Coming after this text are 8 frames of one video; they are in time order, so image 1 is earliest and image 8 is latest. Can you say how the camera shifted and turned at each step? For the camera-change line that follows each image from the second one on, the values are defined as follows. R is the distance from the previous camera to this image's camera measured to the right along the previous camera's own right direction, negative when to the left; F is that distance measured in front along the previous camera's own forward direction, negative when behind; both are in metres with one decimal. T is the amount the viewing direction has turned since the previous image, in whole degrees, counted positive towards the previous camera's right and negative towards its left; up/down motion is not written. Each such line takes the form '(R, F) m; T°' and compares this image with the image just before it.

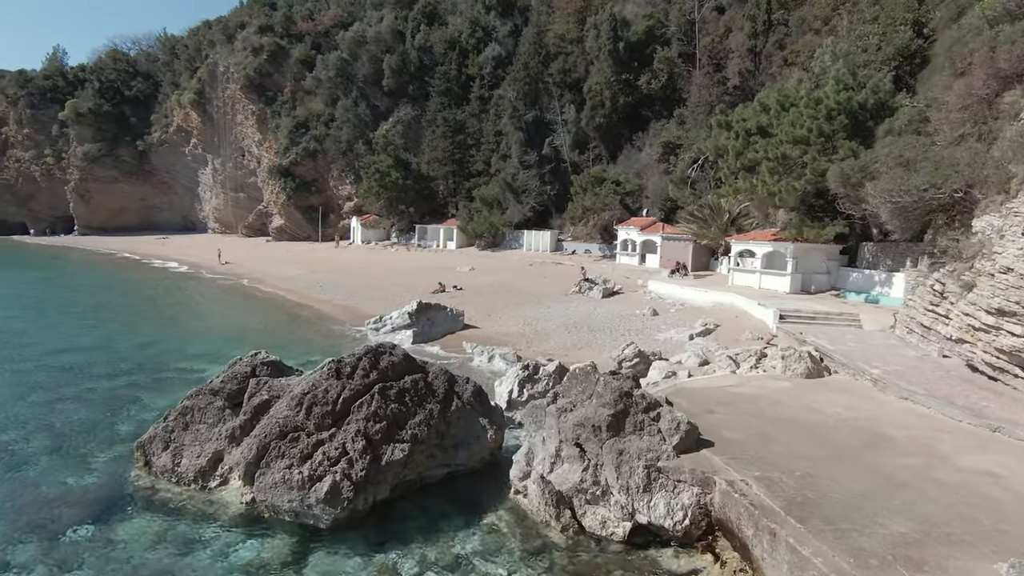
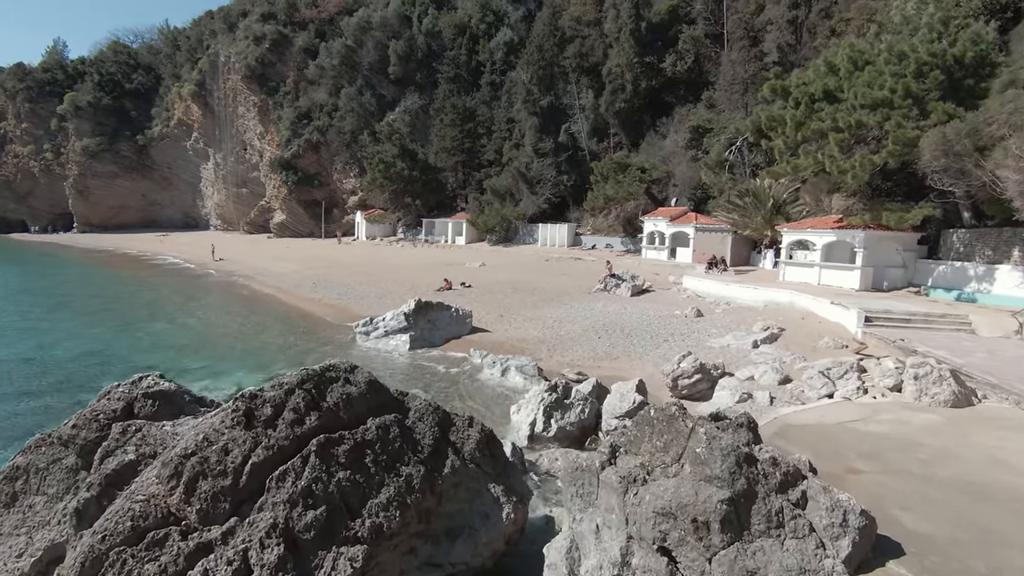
(-0.2, +3.4) m; -1°
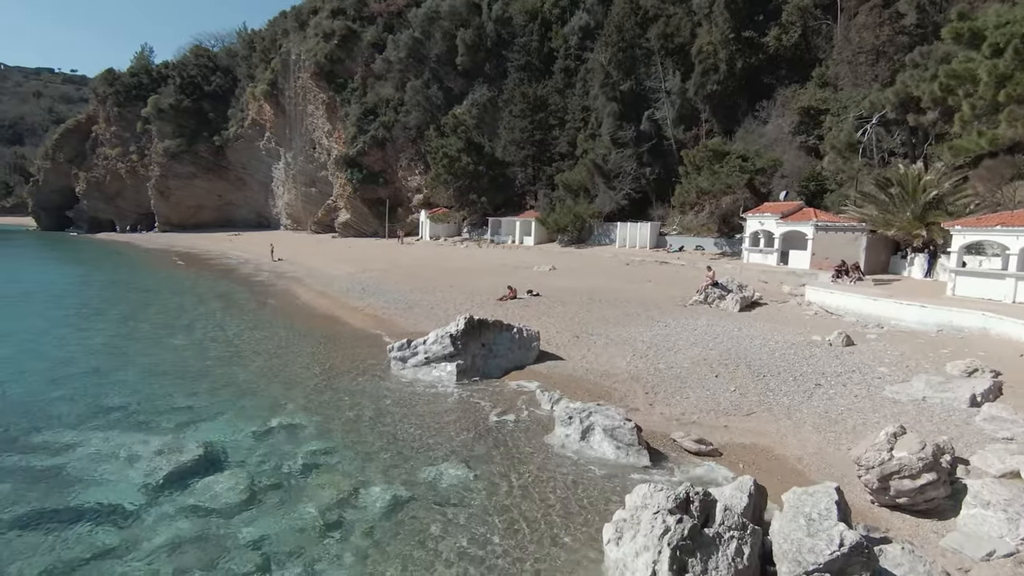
(-0.3, +4.0) m; -7°
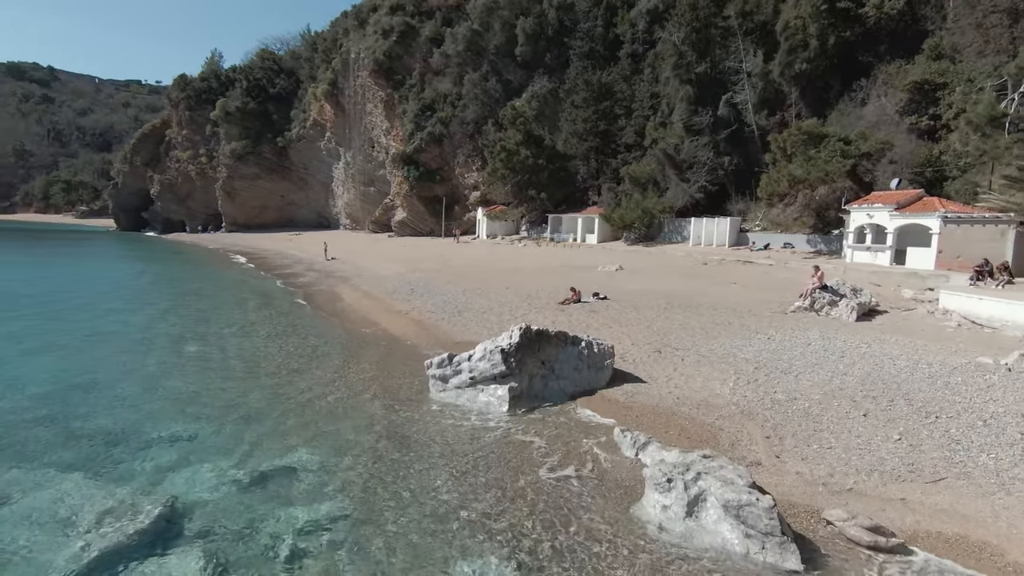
(-0.2, +2.6) m; -6°
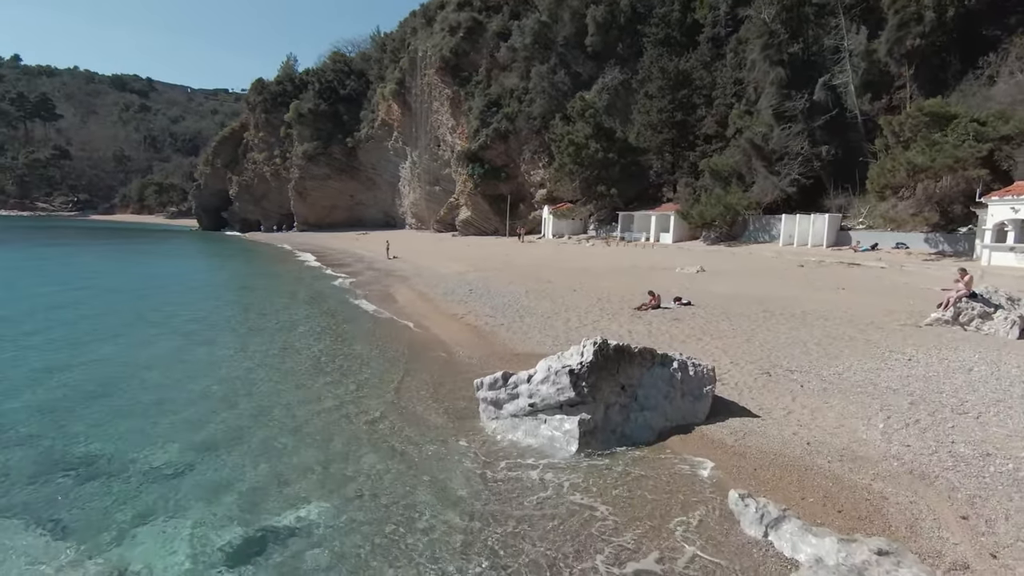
(-0.1, +2.1) m; -6°
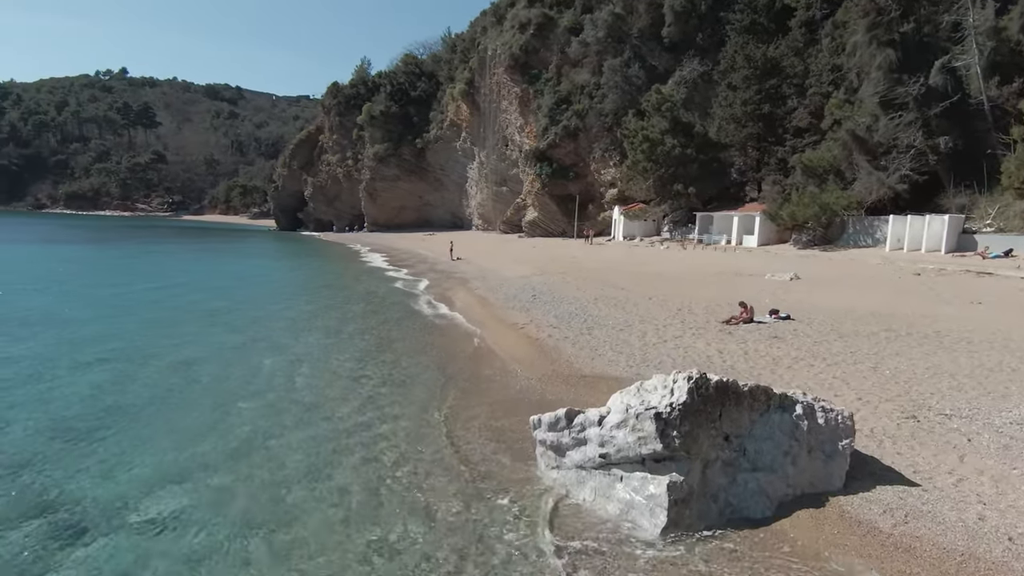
(0.0, +1.7) m; -7°
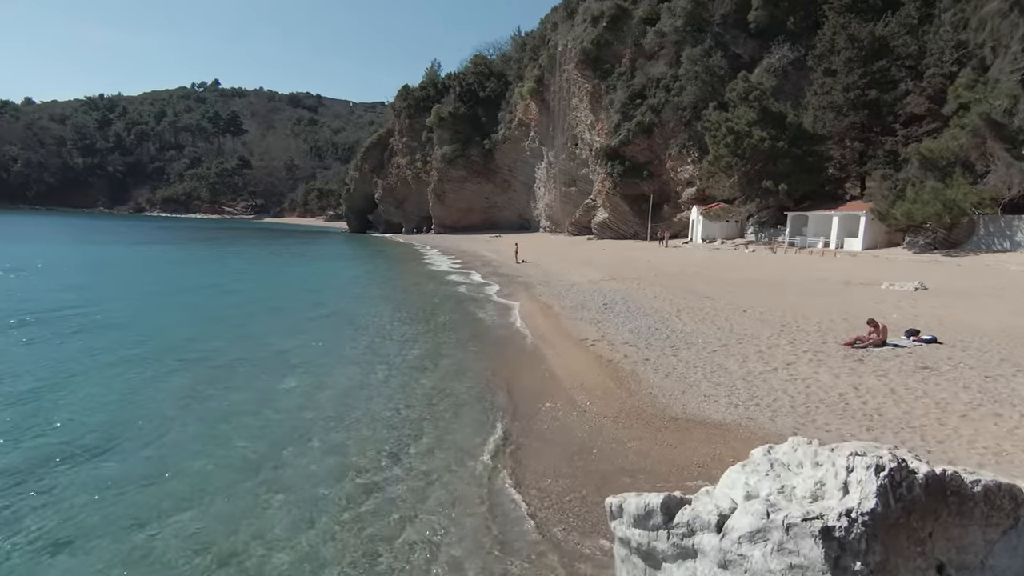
(0.0, +2.1) m; -7°
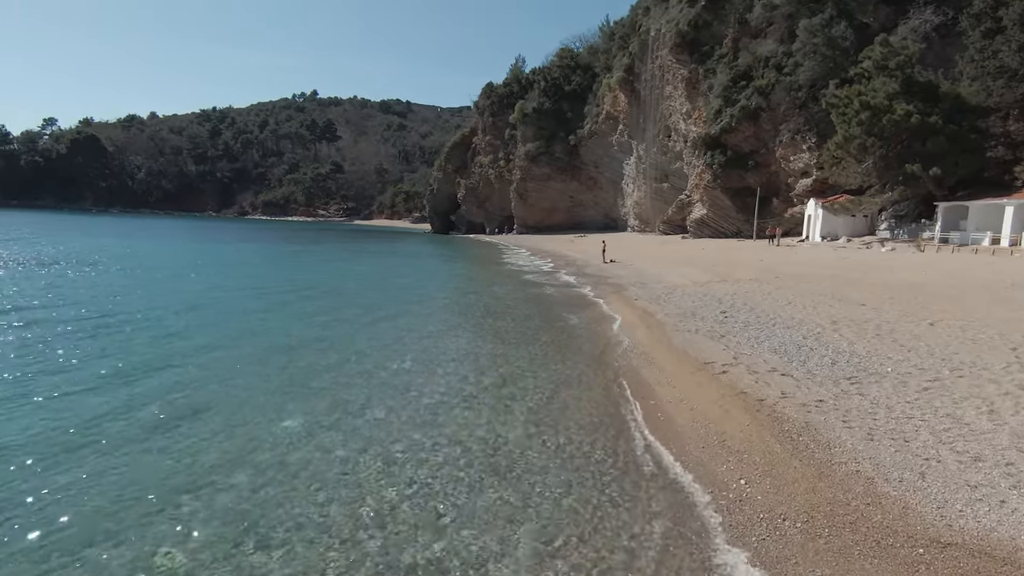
(-0.2, +3.3) m; -8°
